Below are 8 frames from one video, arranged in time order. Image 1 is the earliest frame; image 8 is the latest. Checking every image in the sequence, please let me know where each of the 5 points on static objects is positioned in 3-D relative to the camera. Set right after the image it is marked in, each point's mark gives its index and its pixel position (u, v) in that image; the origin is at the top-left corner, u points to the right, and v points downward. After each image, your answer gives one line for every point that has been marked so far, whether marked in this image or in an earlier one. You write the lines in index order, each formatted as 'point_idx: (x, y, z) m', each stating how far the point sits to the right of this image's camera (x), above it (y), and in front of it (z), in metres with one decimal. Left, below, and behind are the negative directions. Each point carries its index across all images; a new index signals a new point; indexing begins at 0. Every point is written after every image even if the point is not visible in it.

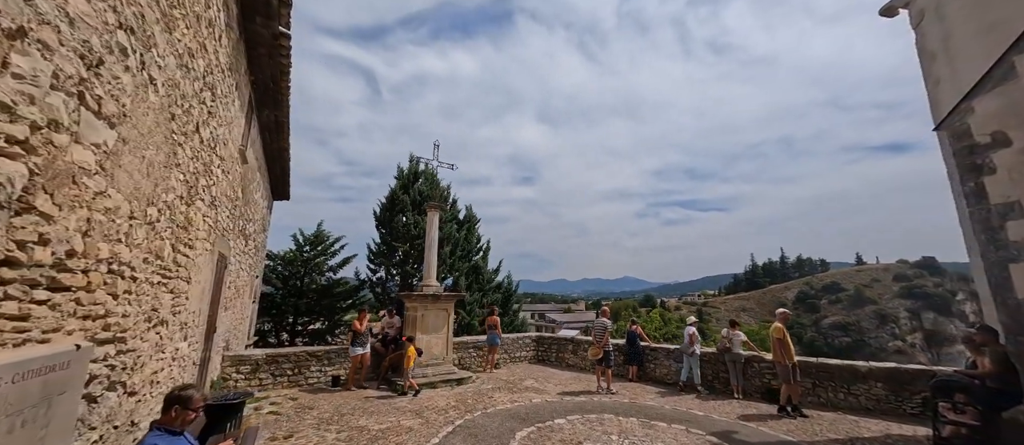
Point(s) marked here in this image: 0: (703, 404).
0: (+3.3, -3.2, +6.0) m
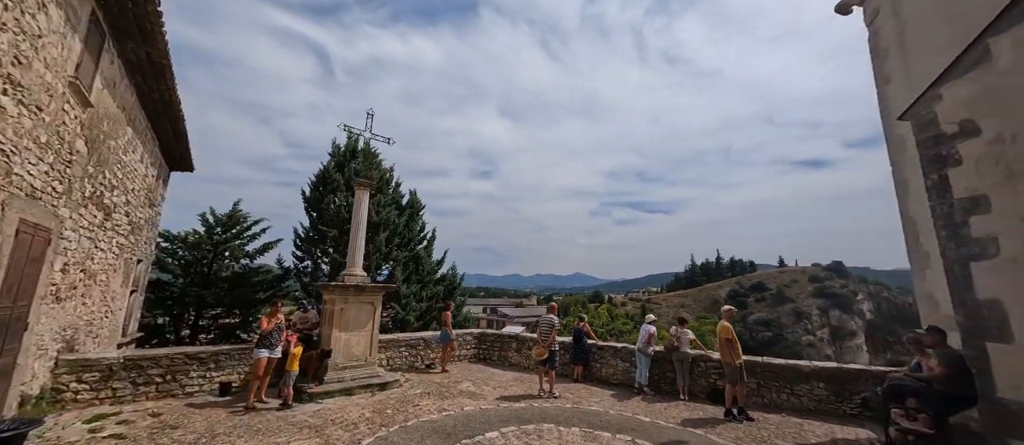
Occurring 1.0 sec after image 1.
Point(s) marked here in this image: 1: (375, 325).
0: (+2.2, -3.0, +5.6) m
1: (-3.0, -2.2, +7.7) m
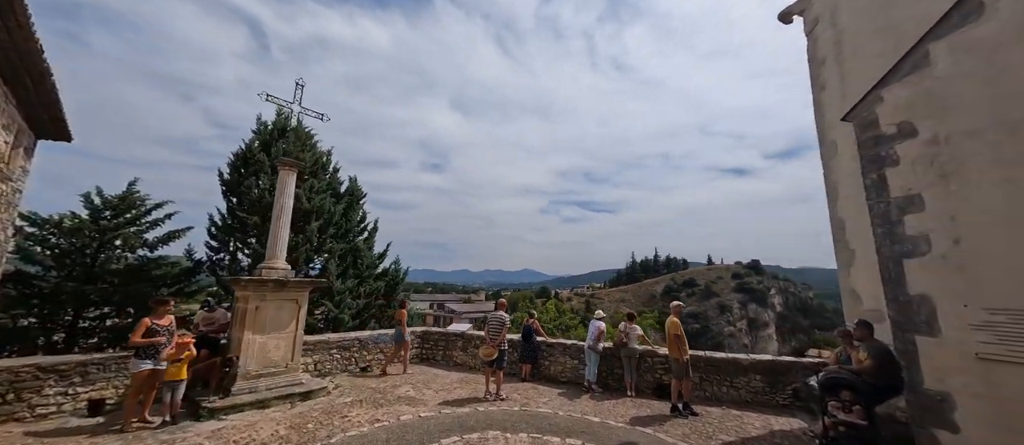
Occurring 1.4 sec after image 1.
0: (+1.4, -2.9, +5.4) m
1: (-4.1, -1.9, +6.7) m
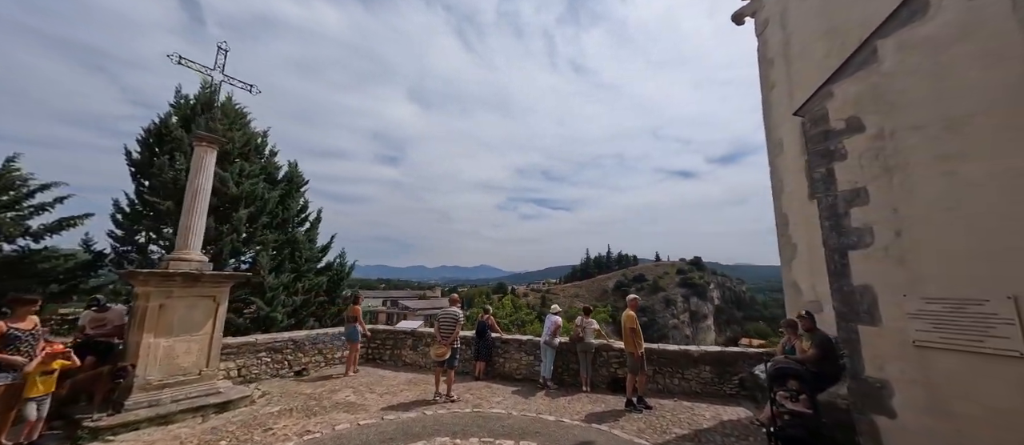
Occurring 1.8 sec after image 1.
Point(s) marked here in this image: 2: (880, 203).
0: (+0.6, -2.7, +5.3) m
1: (-4.9, -1.7, +5.9) m
2: (+3.4, +0.2, +3.3) m
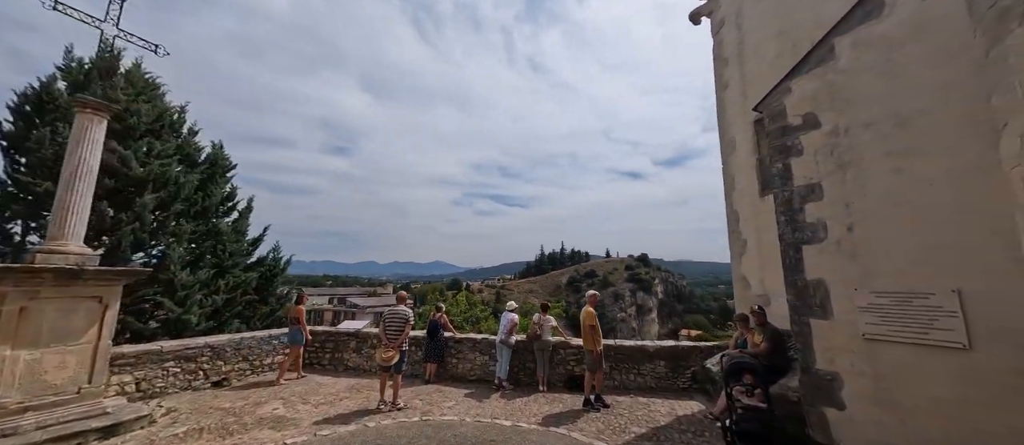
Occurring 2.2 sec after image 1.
0: (0.0, -2.6, +5.0) m
1: (-5.6, -1.5, +4.9) m
2: (+3.1, +0.2, +3.3) m
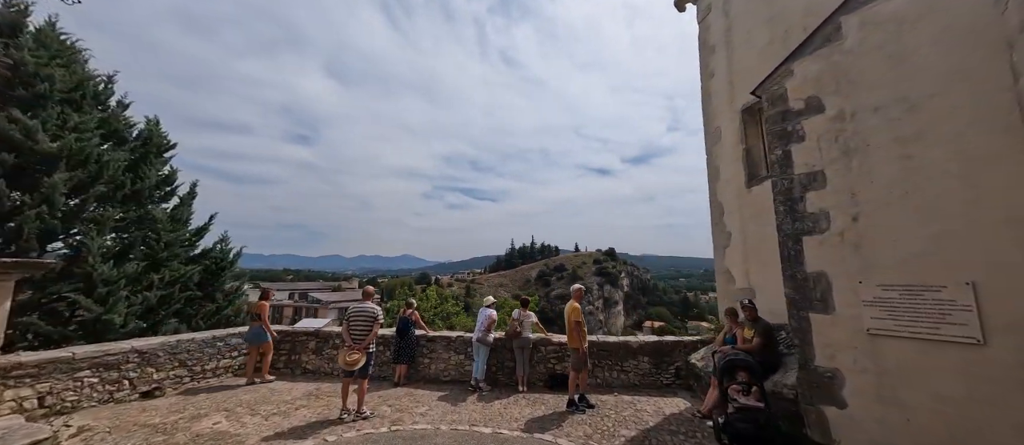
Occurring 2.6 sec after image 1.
0: (-0.3, -2.5, +4.6) m
1: (-5.8, -1.3, +4.0) m
2: (+2.9, +0.3, +3.1) m
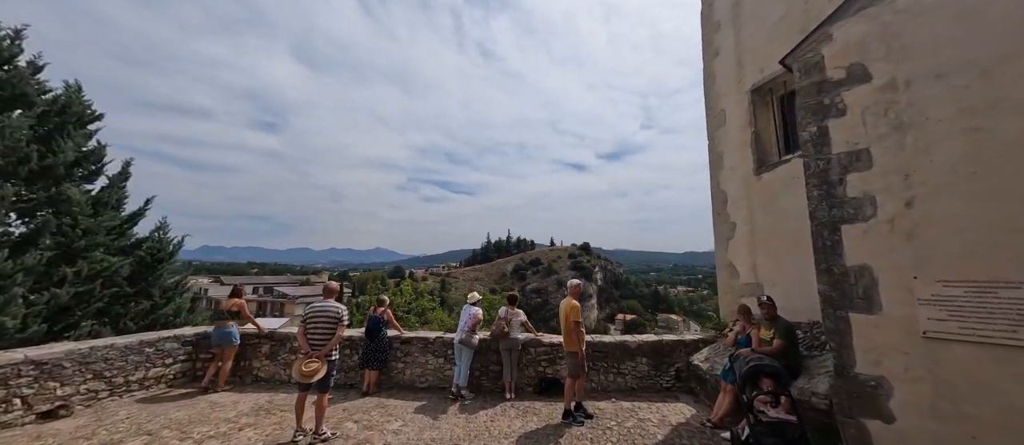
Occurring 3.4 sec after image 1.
0: (-0.4, -2.3, +4.0) m
1: (-5.9, -1.0, +3.0) m
2: (+2.9, +0.4, +2.7) m
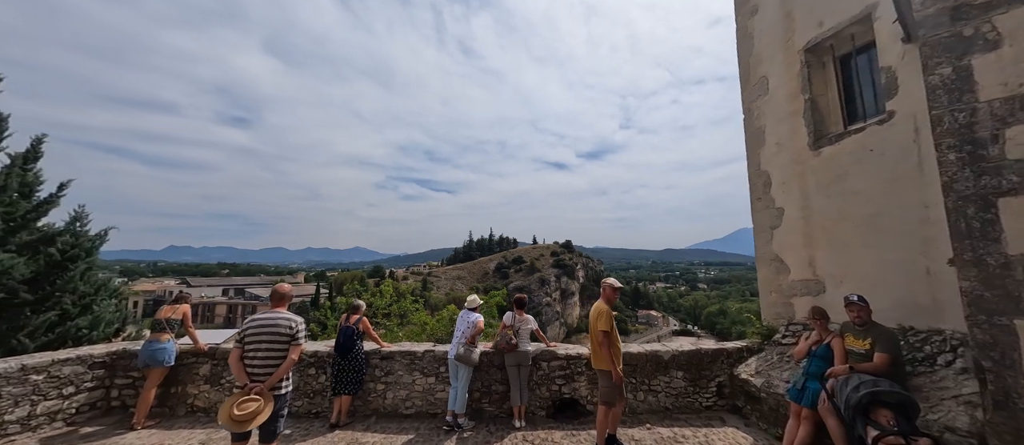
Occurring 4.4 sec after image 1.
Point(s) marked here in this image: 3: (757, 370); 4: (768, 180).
0: (-0.3, -2.1, +3.0) m
1: (-5.7, -0.9, +1.7) m
2: (+3.1, +0.6, +1.9) m
3: (+2.7, -1.6, +3.8) m
4: (+3.3, +0.5, +4.5) m
